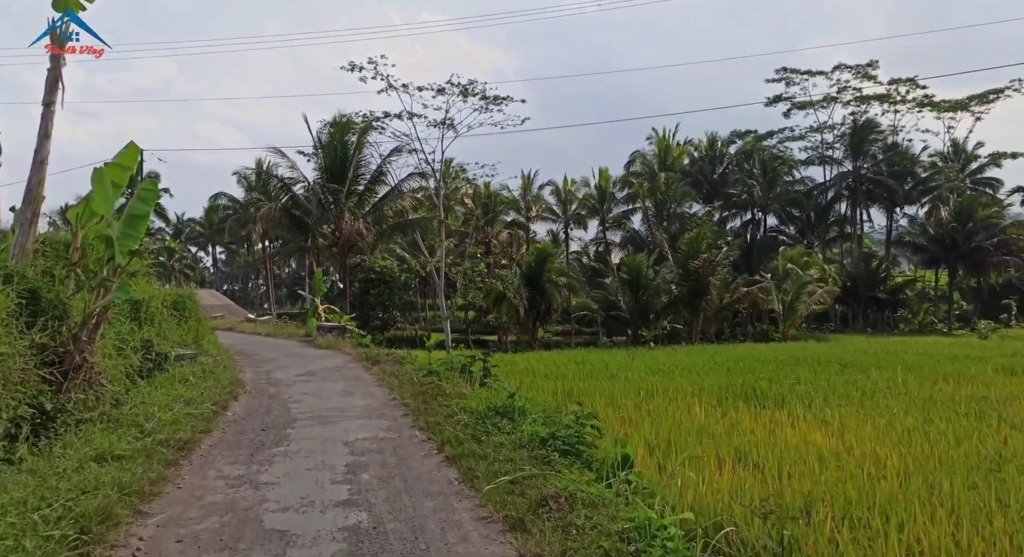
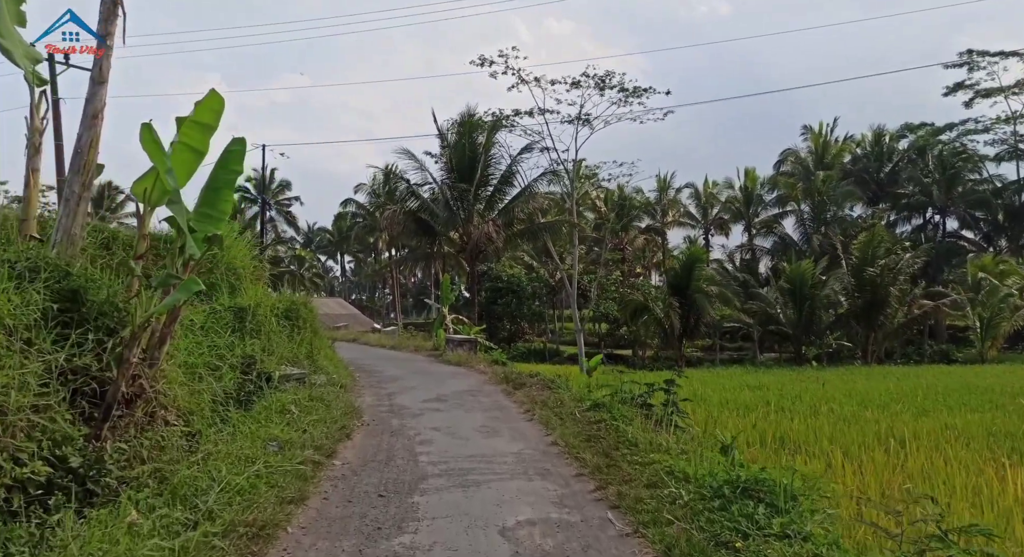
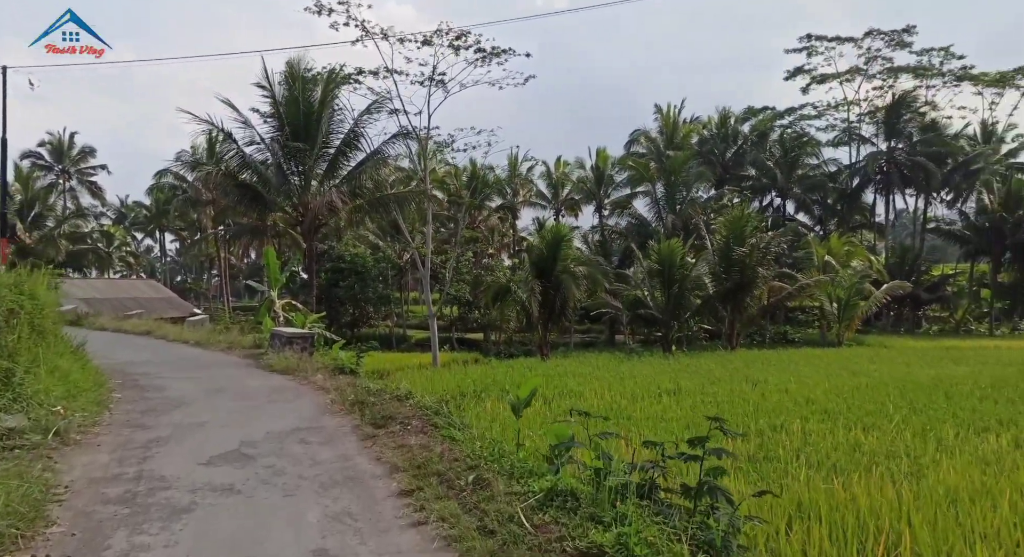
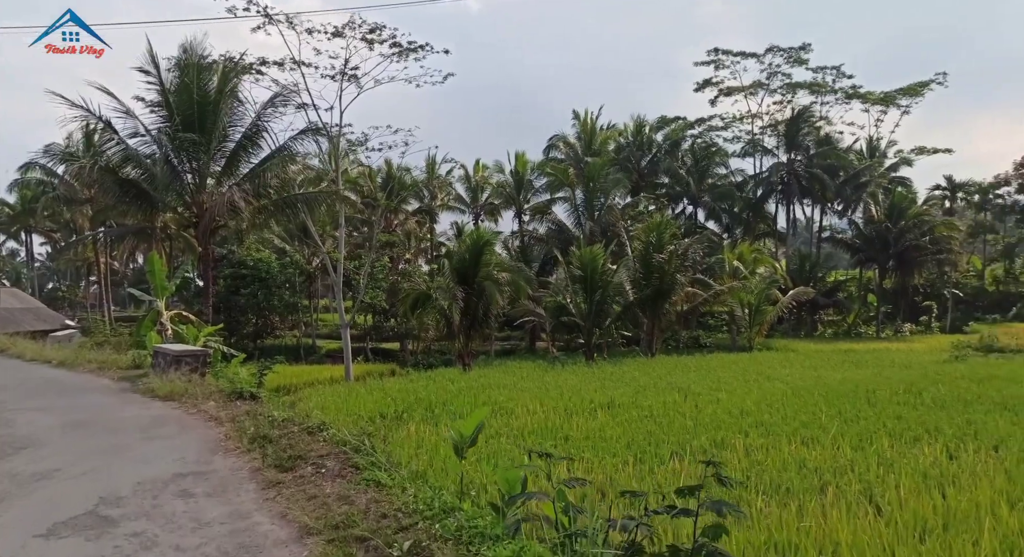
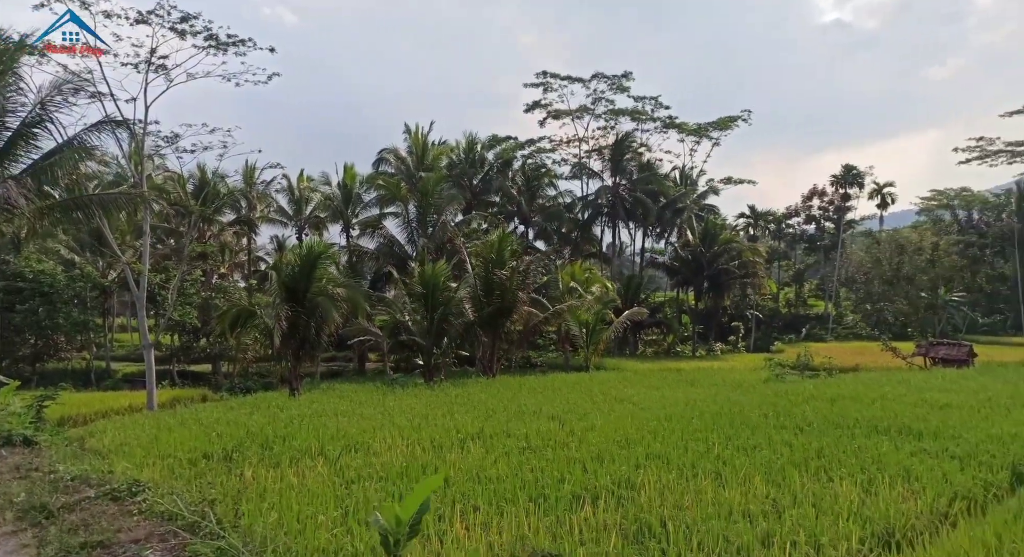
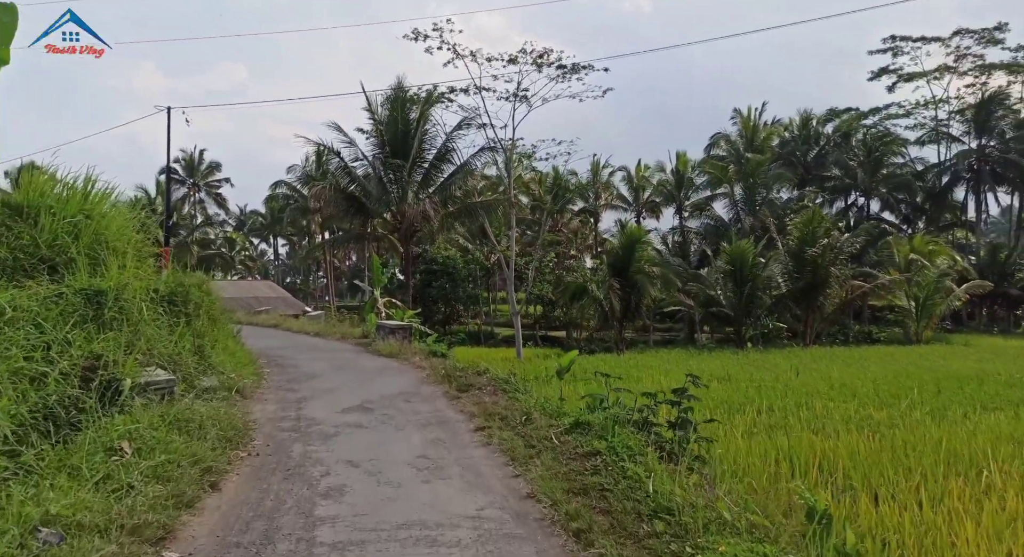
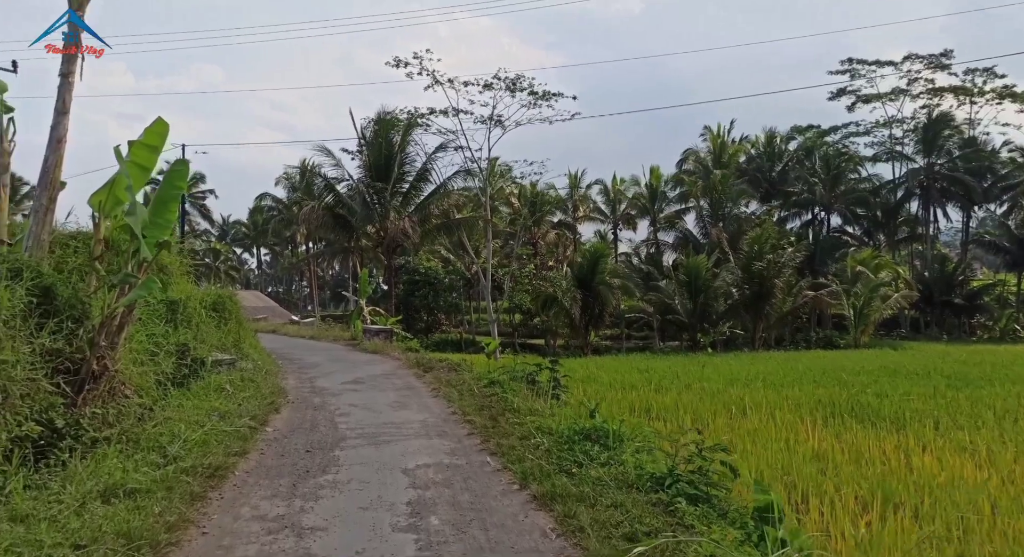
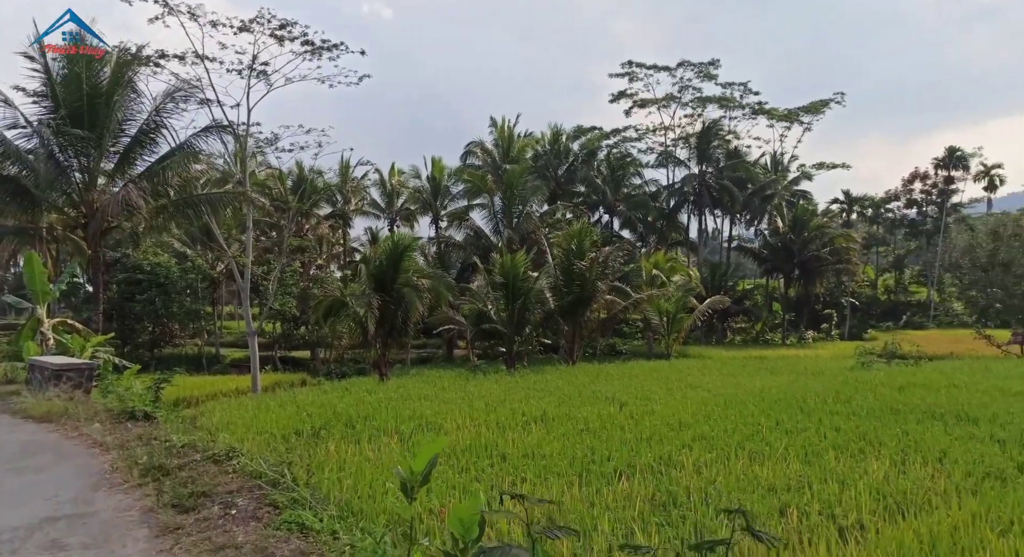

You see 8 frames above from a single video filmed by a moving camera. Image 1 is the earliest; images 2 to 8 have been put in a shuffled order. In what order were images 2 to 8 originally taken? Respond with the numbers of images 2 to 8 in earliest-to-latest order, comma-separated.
7, 2, 6, 3, 4, 8, 5
